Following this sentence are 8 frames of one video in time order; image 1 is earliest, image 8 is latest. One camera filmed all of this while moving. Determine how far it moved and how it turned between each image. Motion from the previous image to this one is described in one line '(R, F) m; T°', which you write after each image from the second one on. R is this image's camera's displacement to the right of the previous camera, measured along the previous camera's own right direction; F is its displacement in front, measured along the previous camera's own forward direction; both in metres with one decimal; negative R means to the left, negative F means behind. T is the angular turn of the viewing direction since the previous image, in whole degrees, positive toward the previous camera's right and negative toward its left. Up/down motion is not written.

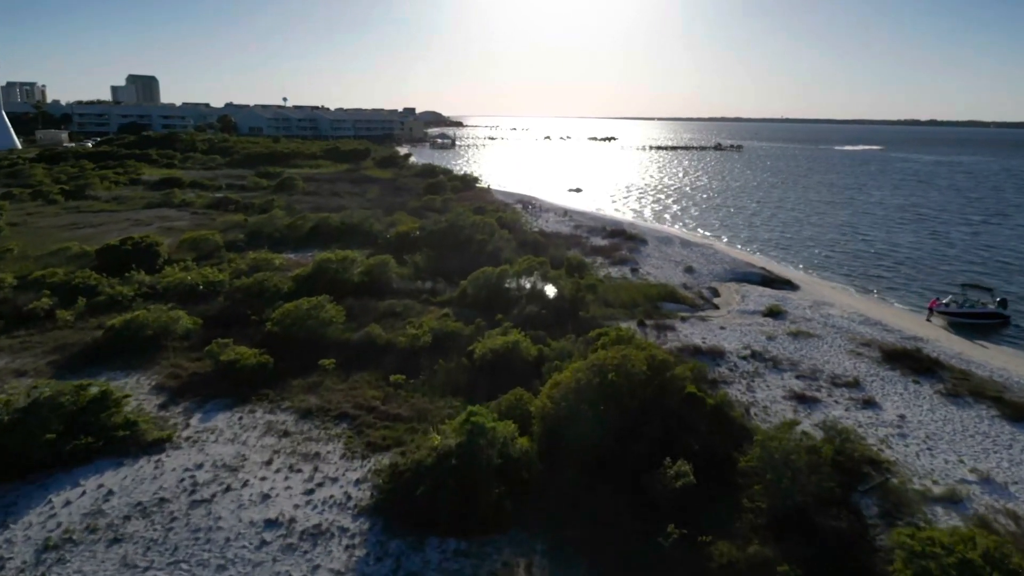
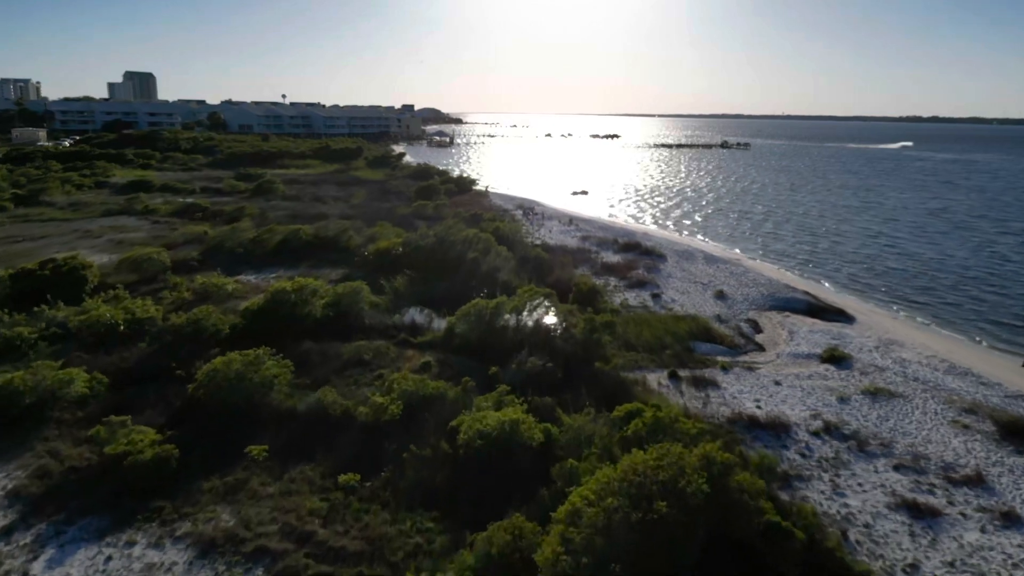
(+0.1, +4.6) m; 0°
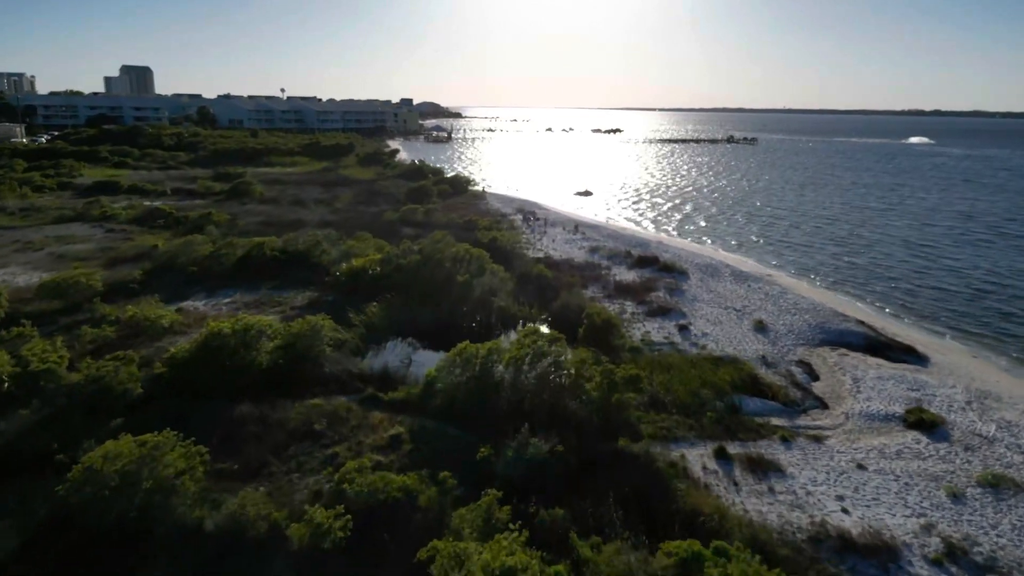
(+0.1, +4.1) m; 0°
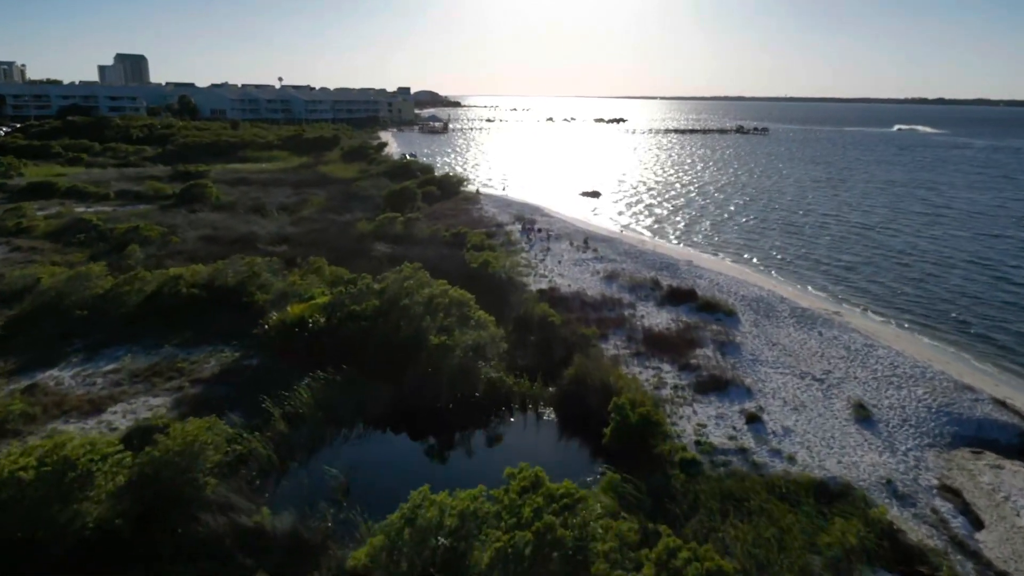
(+0.1, +6.3) m; 0°
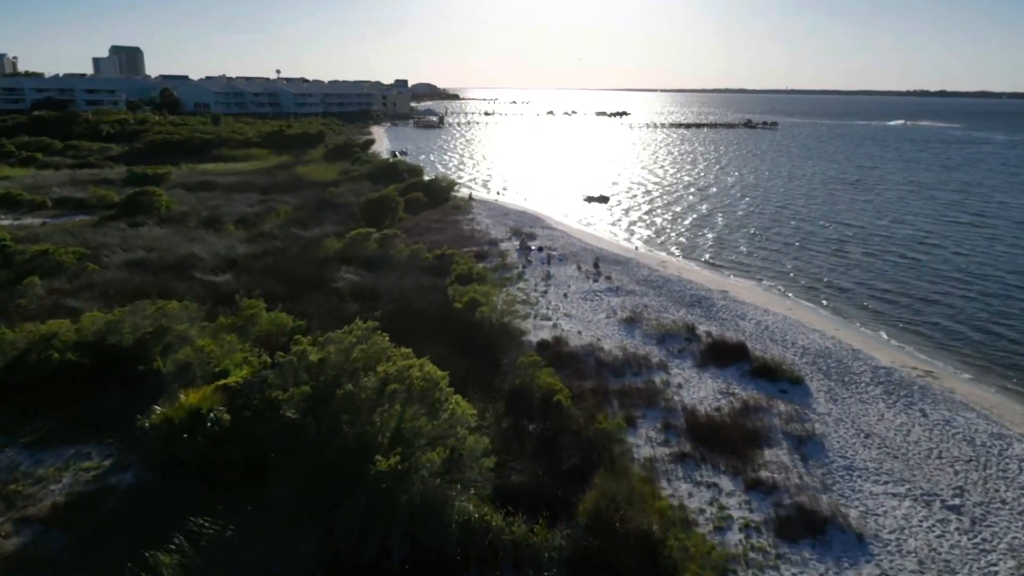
(+0.1, +5.2) m; 0°
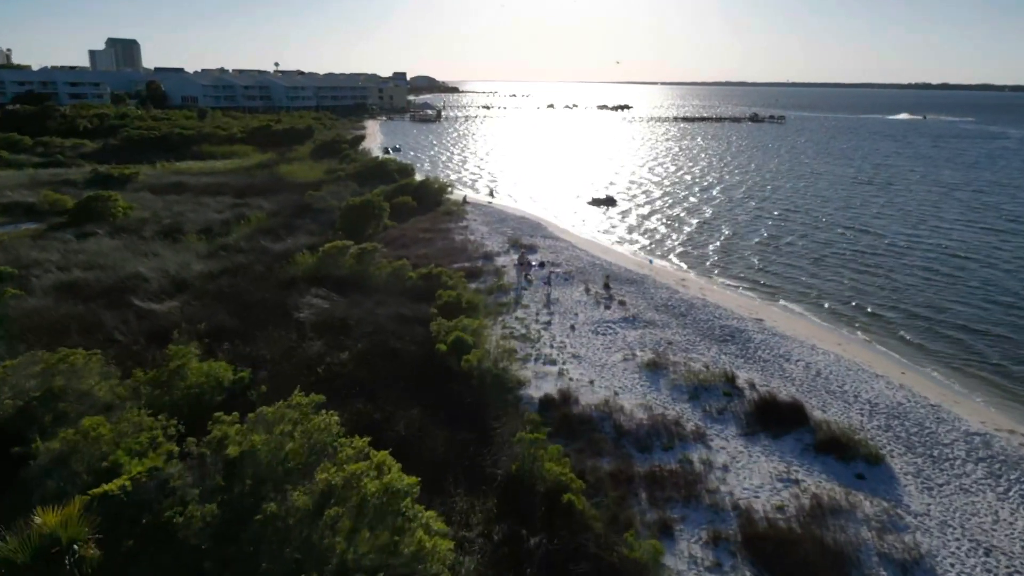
(+0.1, +3.5) m; 0°
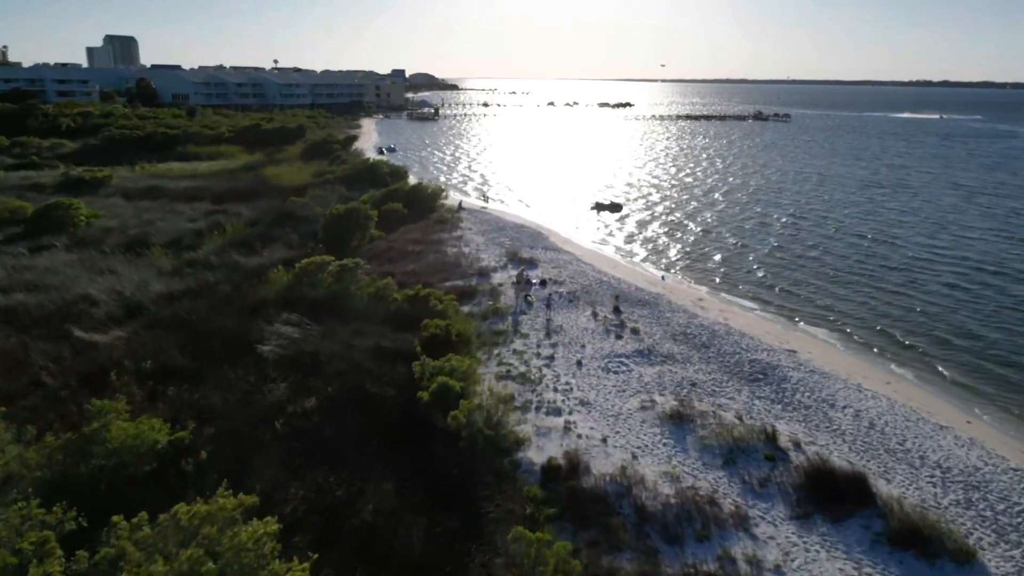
(+0.1, +2.5) m; 0°
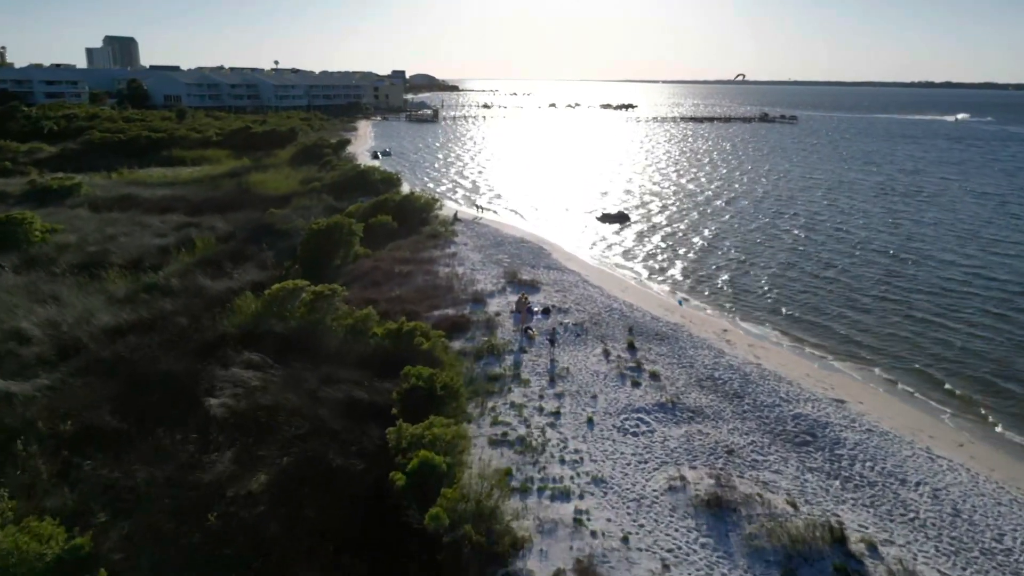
(+0.1, +2.6) m; 0°
